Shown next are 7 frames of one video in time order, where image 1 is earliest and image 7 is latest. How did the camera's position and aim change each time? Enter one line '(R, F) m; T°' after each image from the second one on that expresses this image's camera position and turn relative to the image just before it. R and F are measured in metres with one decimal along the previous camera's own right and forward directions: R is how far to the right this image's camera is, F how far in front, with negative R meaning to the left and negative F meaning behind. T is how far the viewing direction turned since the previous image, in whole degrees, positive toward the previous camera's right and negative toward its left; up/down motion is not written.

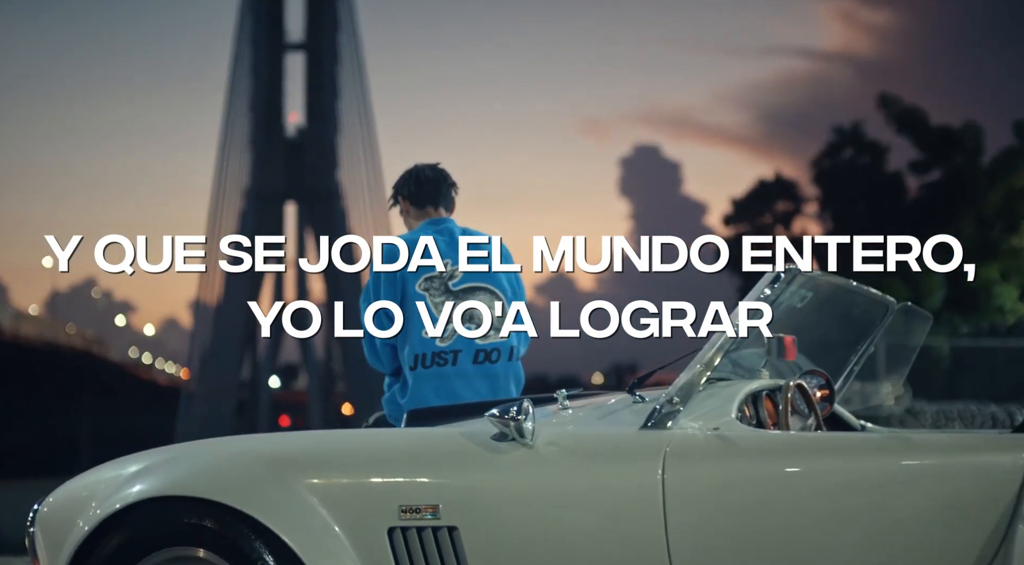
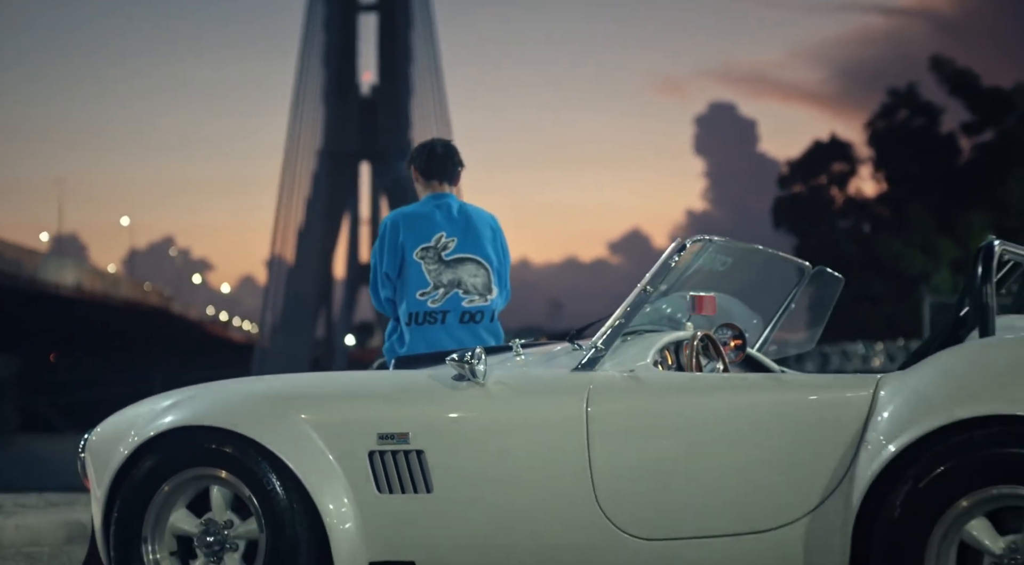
(+0.4, -0.5) m; -4°
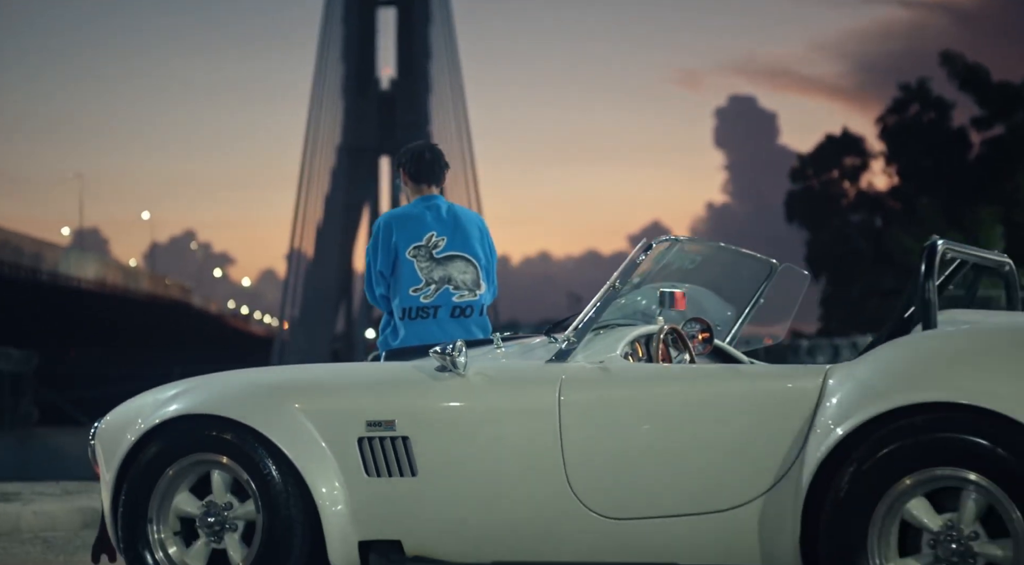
(+0.1, -0.2) m; -1°
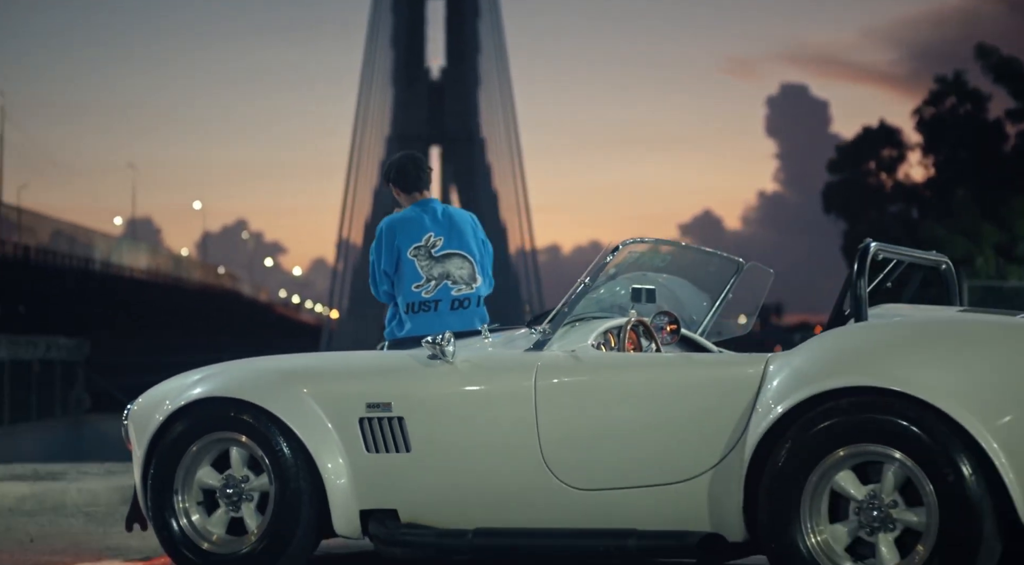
(+0.2, -0.4) m; -2°
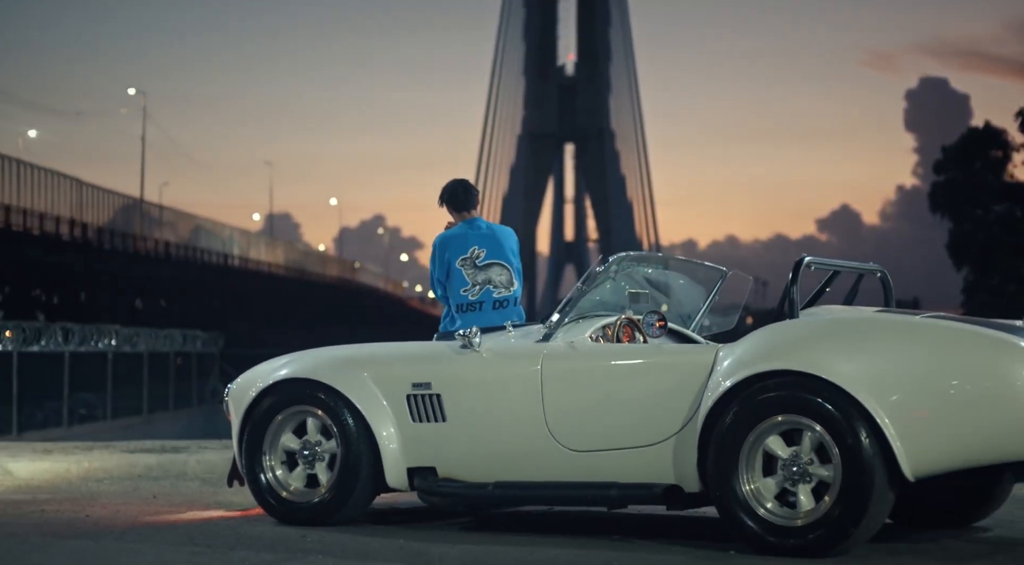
(+0.5, -0.9) m; -7°
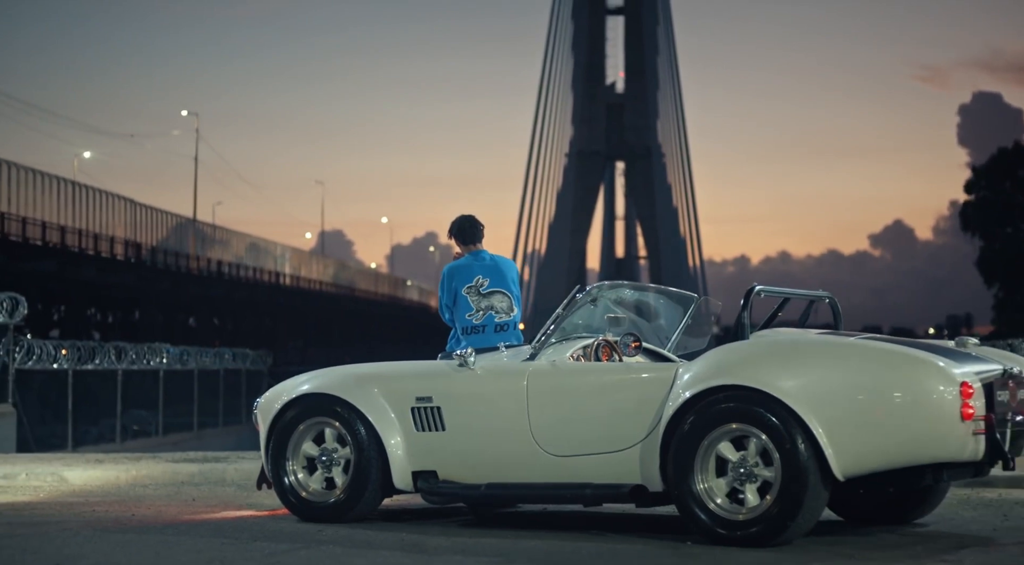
(+0.3, -0.6) m; -3°
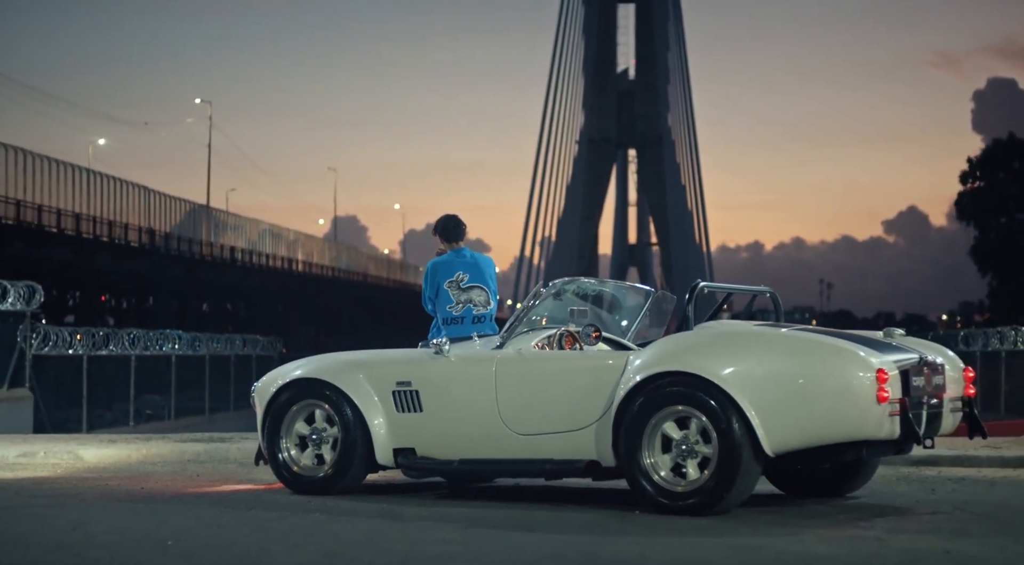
(+0.2, -0.5) m; -1°
